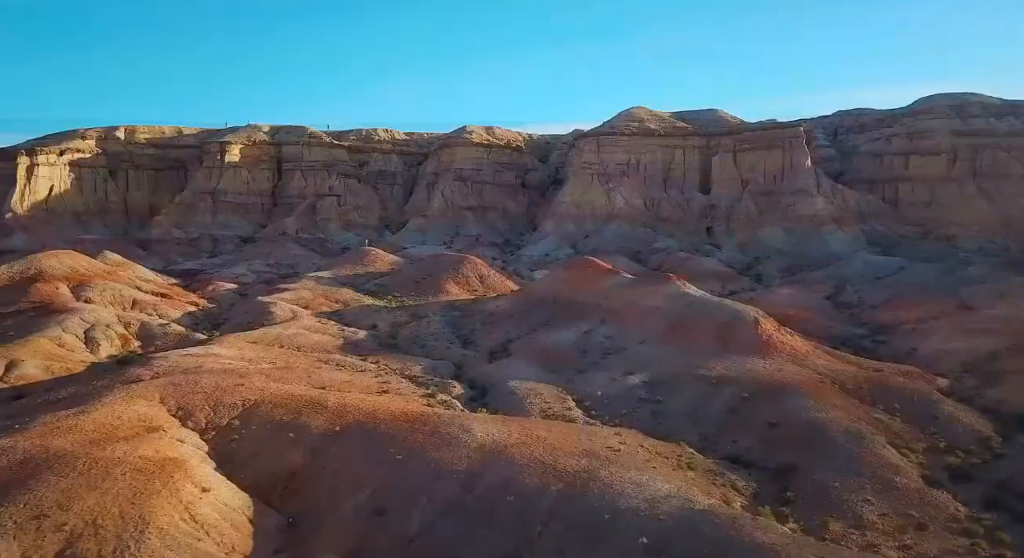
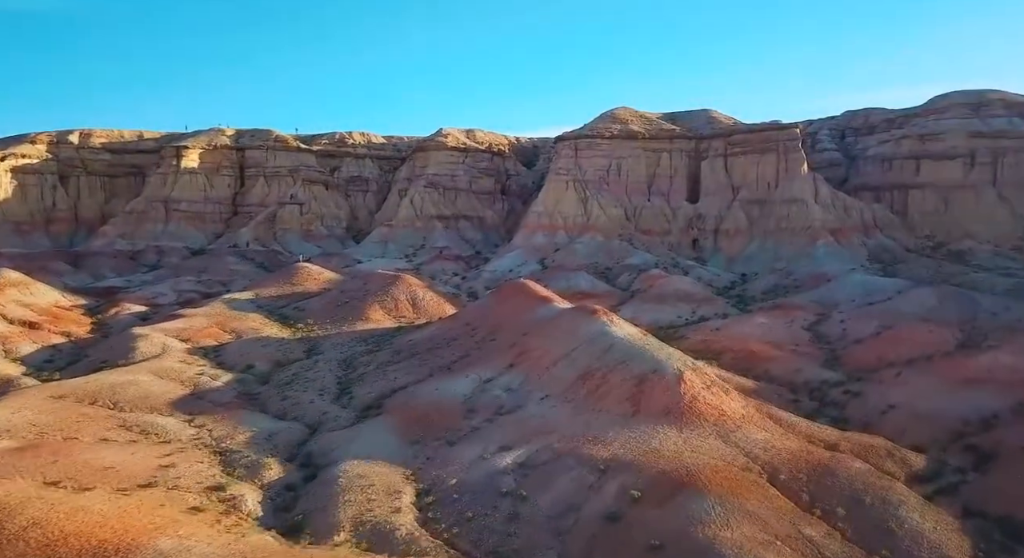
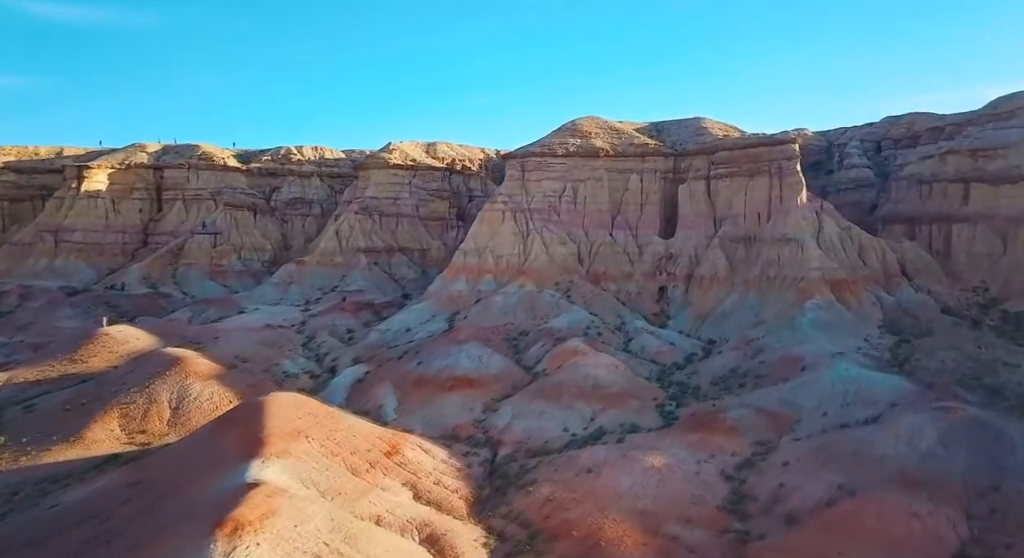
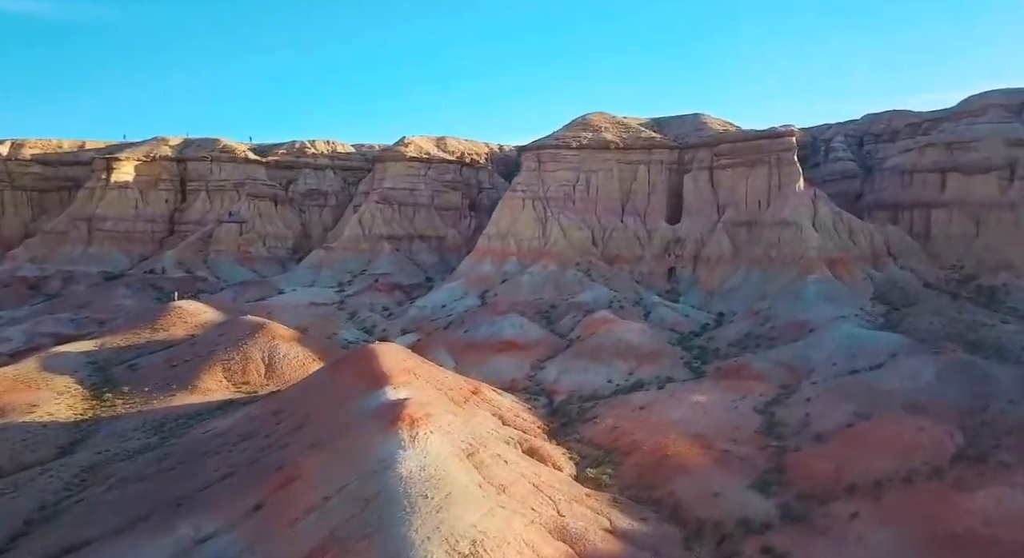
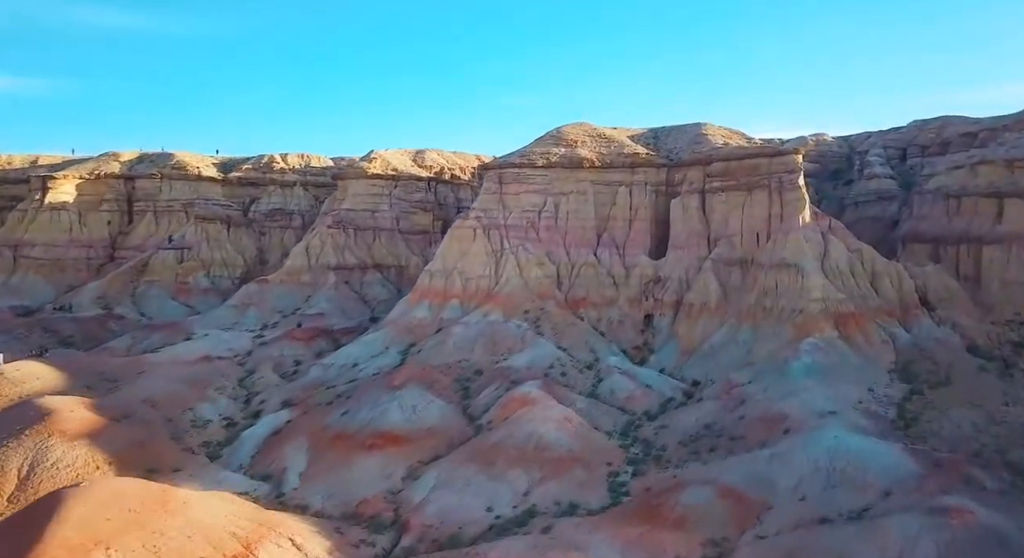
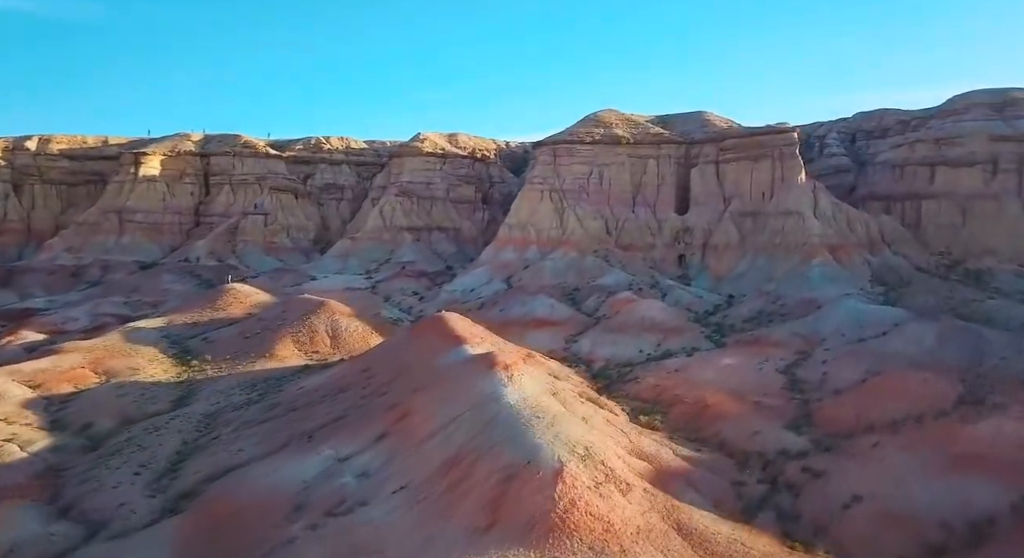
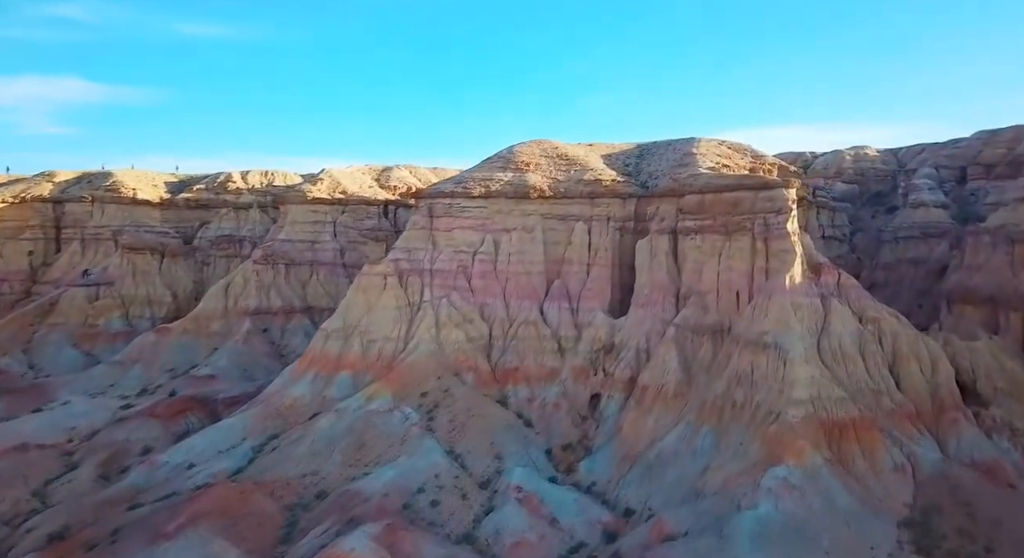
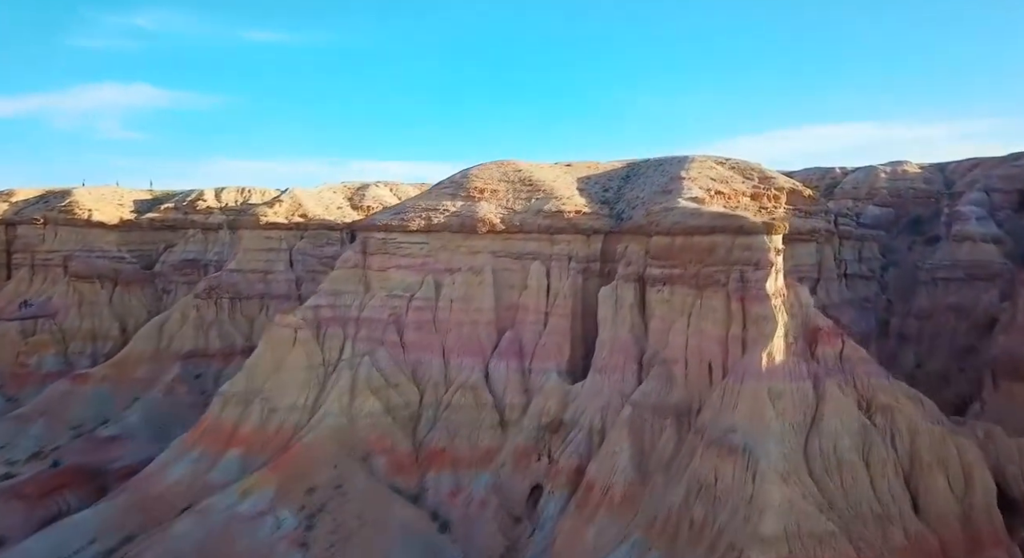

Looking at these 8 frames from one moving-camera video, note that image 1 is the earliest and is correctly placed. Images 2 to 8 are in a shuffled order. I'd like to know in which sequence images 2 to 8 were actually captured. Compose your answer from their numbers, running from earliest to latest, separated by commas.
2, 6, 4, 3, 5, 7, 8
